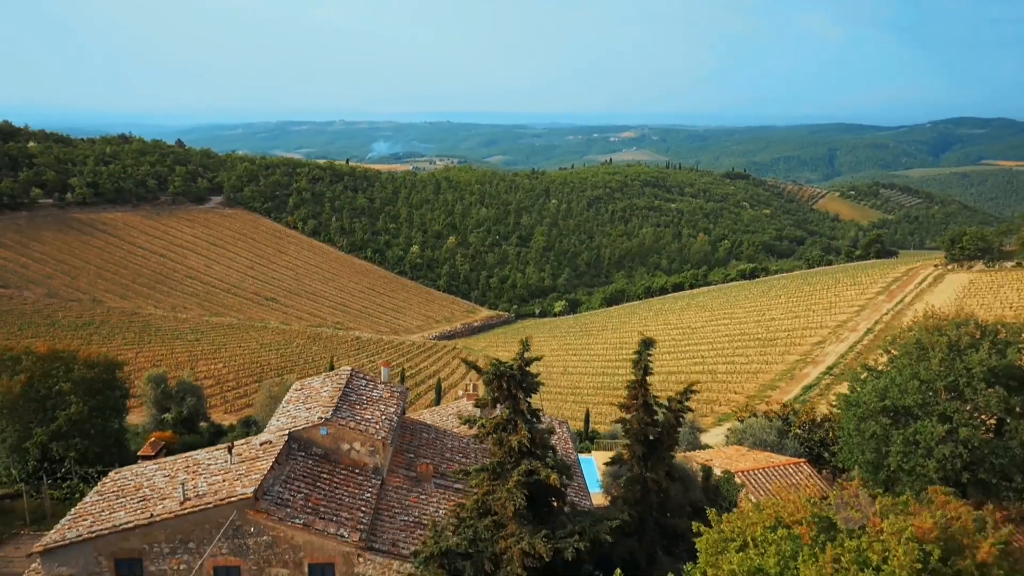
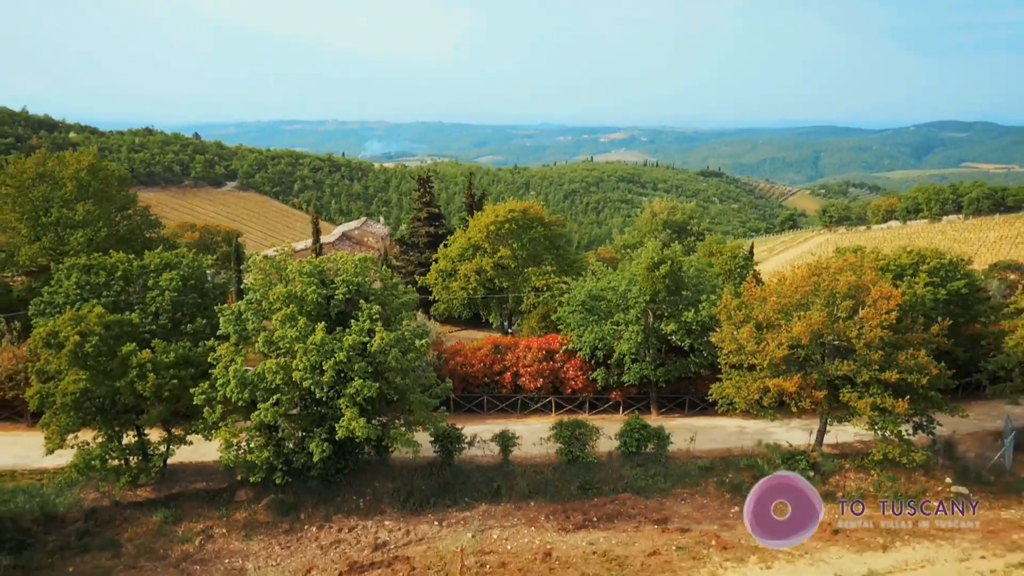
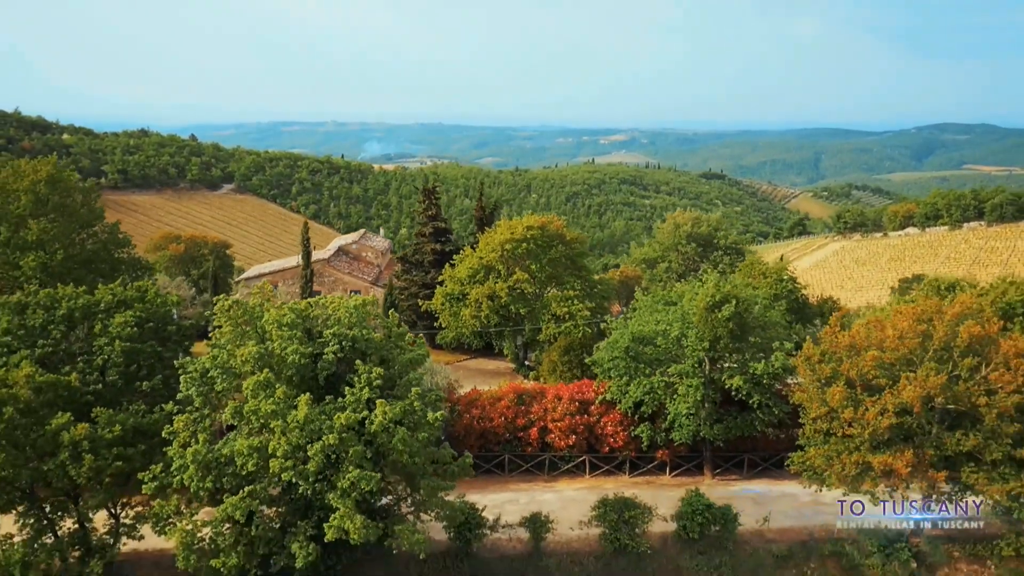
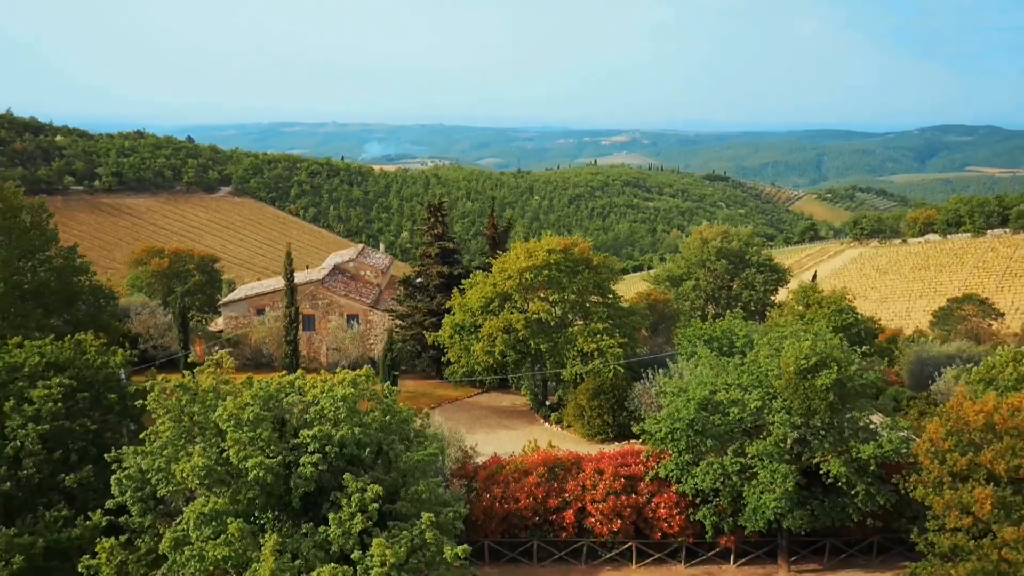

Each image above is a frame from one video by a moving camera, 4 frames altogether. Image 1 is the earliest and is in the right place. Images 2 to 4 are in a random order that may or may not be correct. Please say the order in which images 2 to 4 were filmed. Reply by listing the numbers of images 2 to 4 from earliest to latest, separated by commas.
4, 3, 2
